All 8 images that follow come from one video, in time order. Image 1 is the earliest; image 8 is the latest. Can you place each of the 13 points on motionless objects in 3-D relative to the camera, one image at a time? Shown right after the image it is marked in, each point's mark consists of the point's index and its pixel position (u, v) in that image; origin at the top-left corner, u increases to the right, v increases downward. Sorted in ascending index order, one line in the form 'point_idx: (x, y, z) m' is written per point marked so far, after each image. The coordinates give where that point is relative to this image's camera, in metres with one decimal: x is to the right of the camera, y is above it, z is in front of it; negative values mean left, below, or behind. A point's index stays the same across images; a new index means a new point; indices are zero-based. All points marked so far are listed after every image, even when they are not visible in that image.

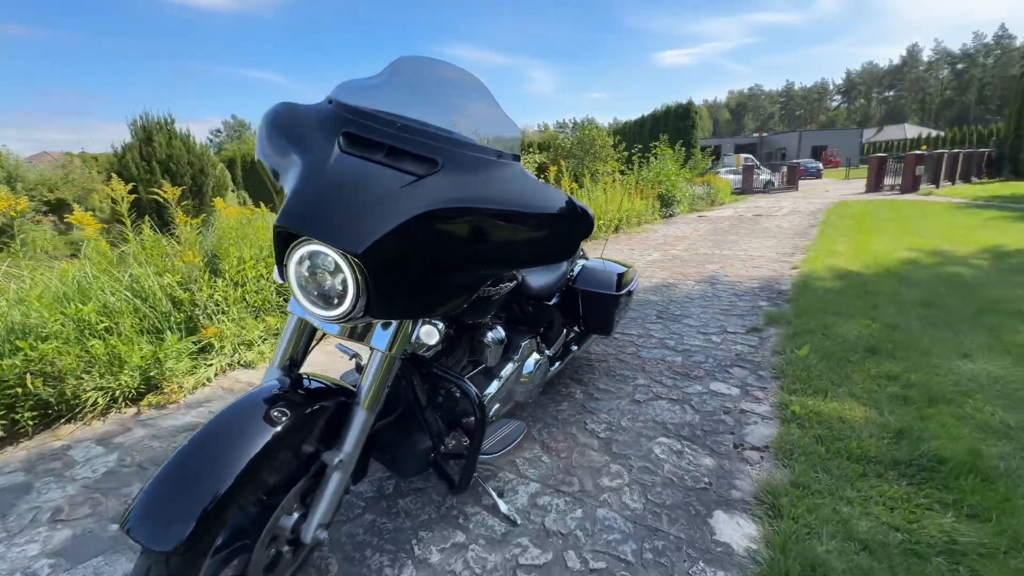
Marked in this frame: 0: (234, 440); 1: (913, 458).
0: (-0.7, -0.4, +1.1) m
1: (+1.9, -0.8, +2.1) m
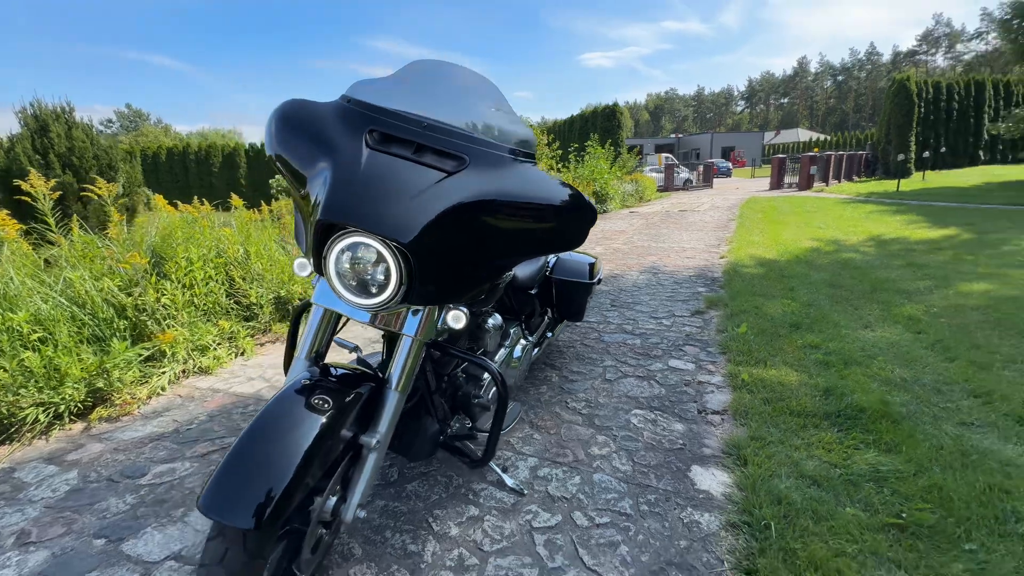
0: (-0.6, -0.4, +1.1) m
1: (+1.8, -0.7, +2.5) m
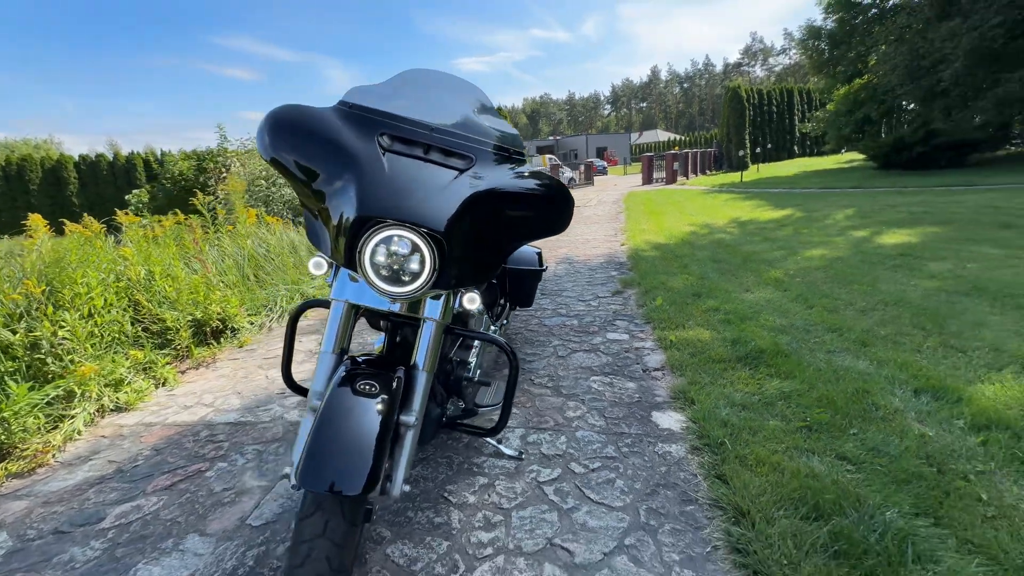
0: (-0.5, -0.4, +1.2) m
1: (+1.6, -0.4, +3.1) m
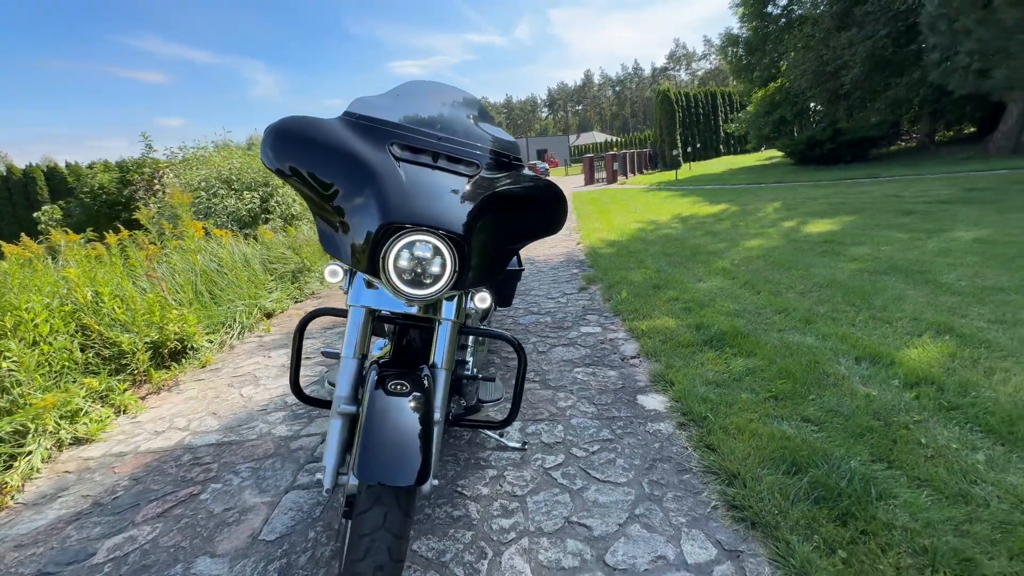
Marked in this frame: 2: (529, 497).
0: (-0.4, -0.4, +1.3) m
1: (+1.5, -0.4, +3.3) m
2: (+0.1, -0.9, +1.9) m
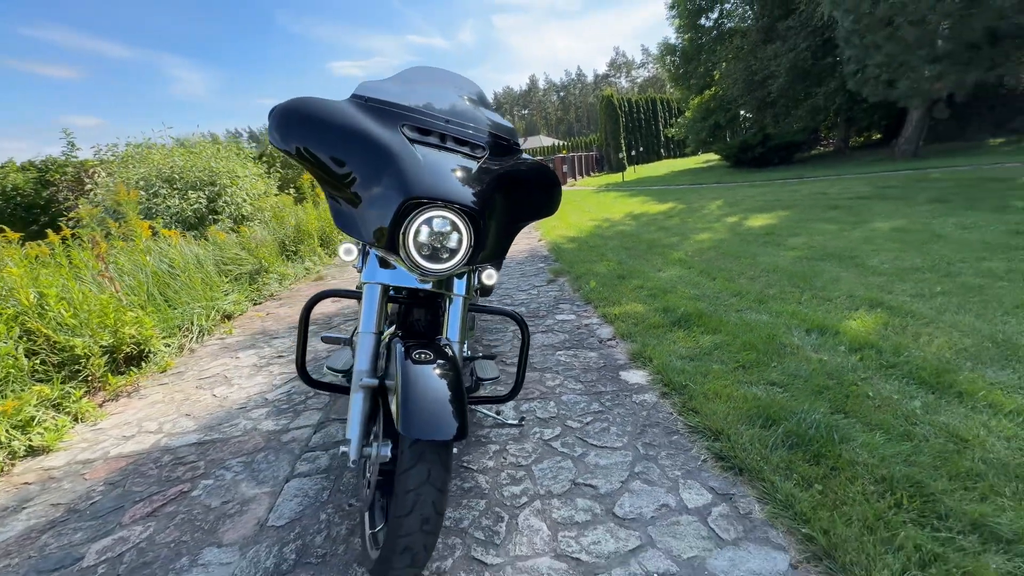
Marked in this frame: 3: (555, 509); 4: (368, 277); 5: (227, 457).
0: (-0.3, -0.3, +1.3) m
1: (+1.3, -0.2, +3.6) m
2: (+0.1, -0.8, +2.0) m
3: (+0.2, -0.9, +1.8) m
4: (-0.5, 0.0, +1.6) m
5: (-1.5, -0.9, +2.3) m
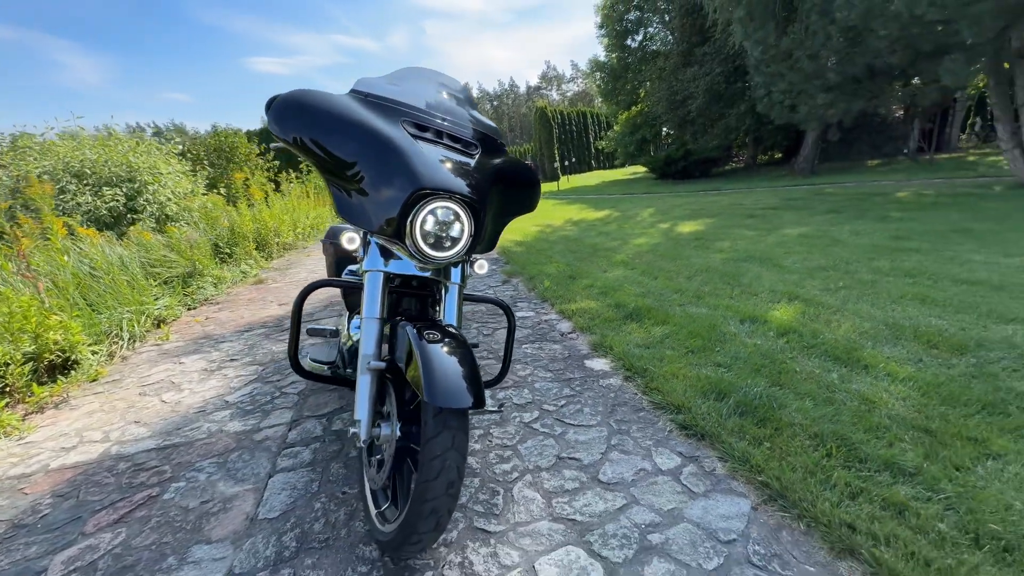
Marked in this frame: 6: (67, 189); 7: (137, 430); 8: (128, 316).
0: (-0.3, -0.2, +1.4) m
1: (+1.0, -0.2, +3.9) m
2: (0.0, -0.8, +2.1) m
3: (+0.1, -0.8, +1.9) m
4: (-0.5, +0.1, +1.7) m
5: (-1.6, -0.8, +2.2) m
6: (-6.1, +1.4, +6.2) m
7: (-2.1, -0.8, +2.5) m
8: (-3.6, -0.3, +4.2) m
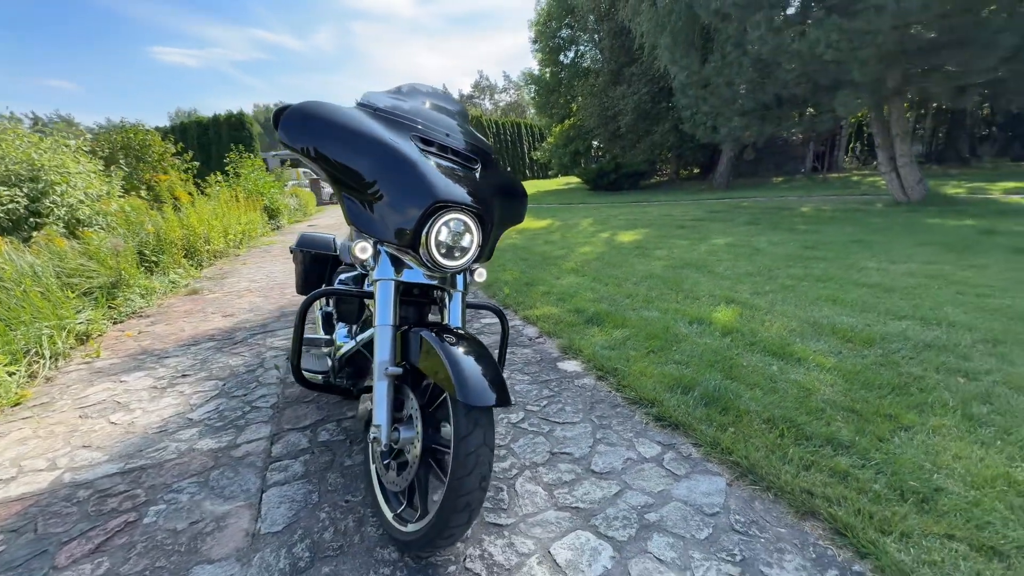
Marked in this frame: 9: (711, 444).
0: (-0.2, -0.3, +1.5) m
1: (+0.7, -0.3, +4.1) m
2: (0.0, -0.8, +2.3) m
3: (+0.1, -0.8, +2.0) m
4: (-0.5, +0.1, +1.7) m
5: (-1.6, -0.9, +2.1) m
6: (-6.7, +1.2, +5.4) m
7: (-2.2, -0.9, +2.3) m
8: (-3.9, -0.4, +3.7) m
9: (+1.0, -0.8, +2.2) m
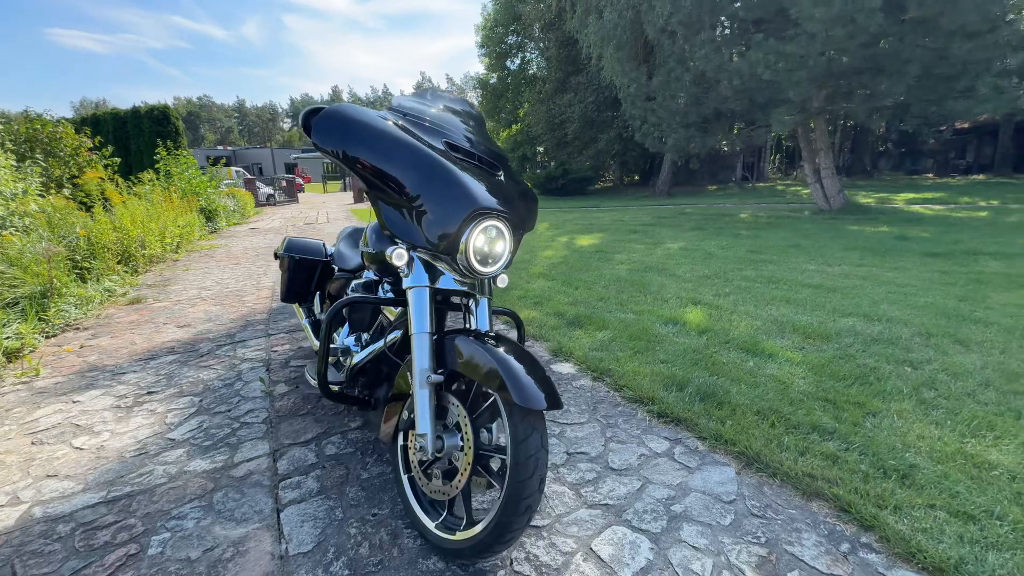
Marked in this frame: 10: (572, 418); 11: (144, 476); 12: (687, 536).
0: (0.0, -0.3, +1.5) m
1: (+0.6, -0.3, +4.2) m
2: (+0.1, -0.8, +2.3) m
3: (+0.2, -0.9, +2.1) m
4: (-0.4, 0.0, +1.7) m
5: (-1.5, -0.9, +1.9) m
6: (-7.0, +1.1, +4.6) m
7: (-2.1, -0.9, +2.1) m
8: (-3.9, -0.4, +3.3) m
9: (+1.0, -0.8, +2.3) m
10: (+0.3, -0.8, +2.6) m
11: (-1.8, -0.9, +2.1) m
12: (+0.7, -1.0, +1.7) m
